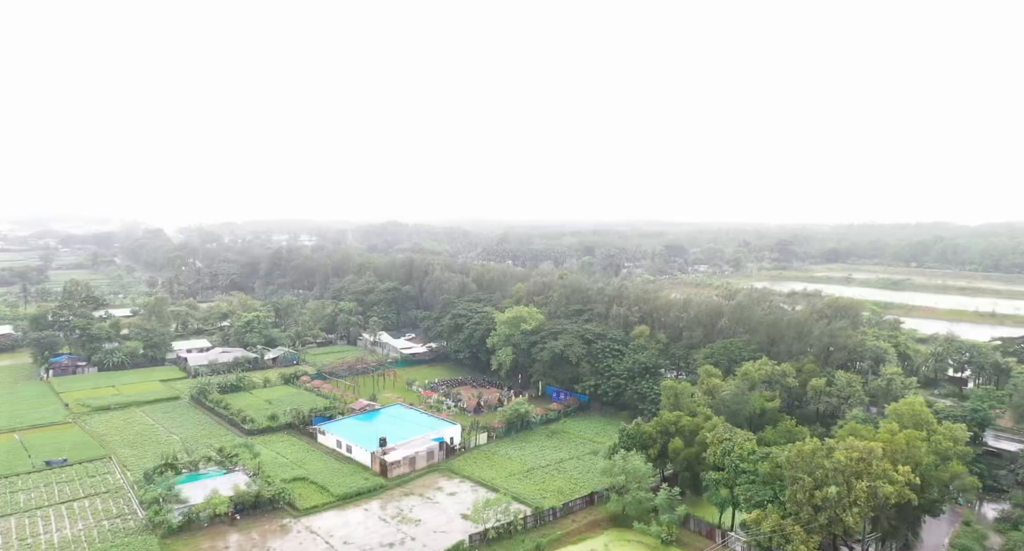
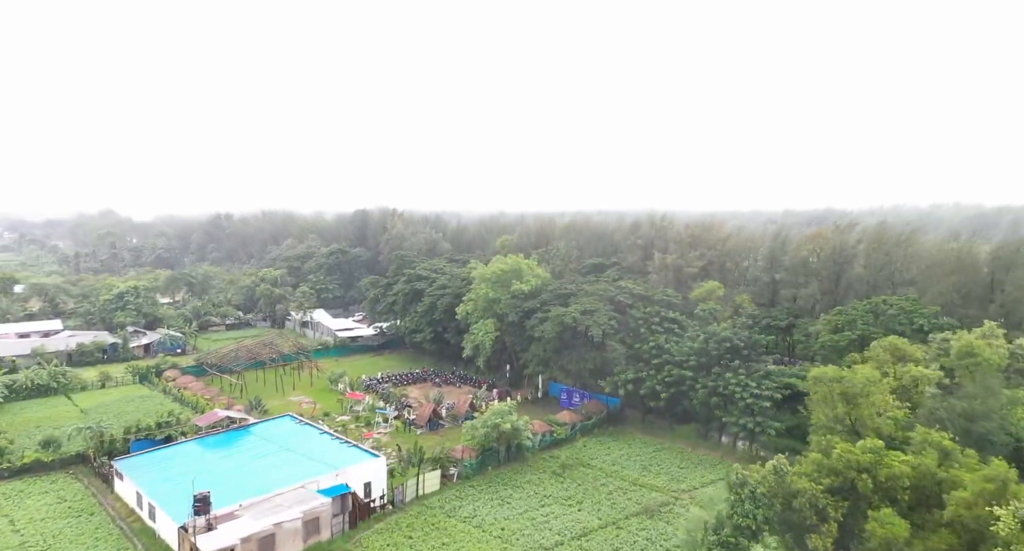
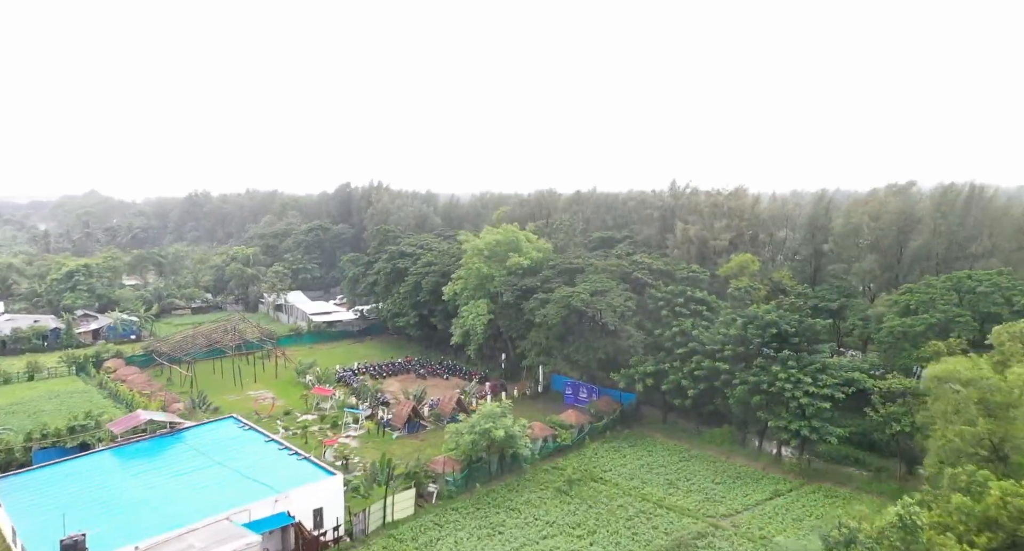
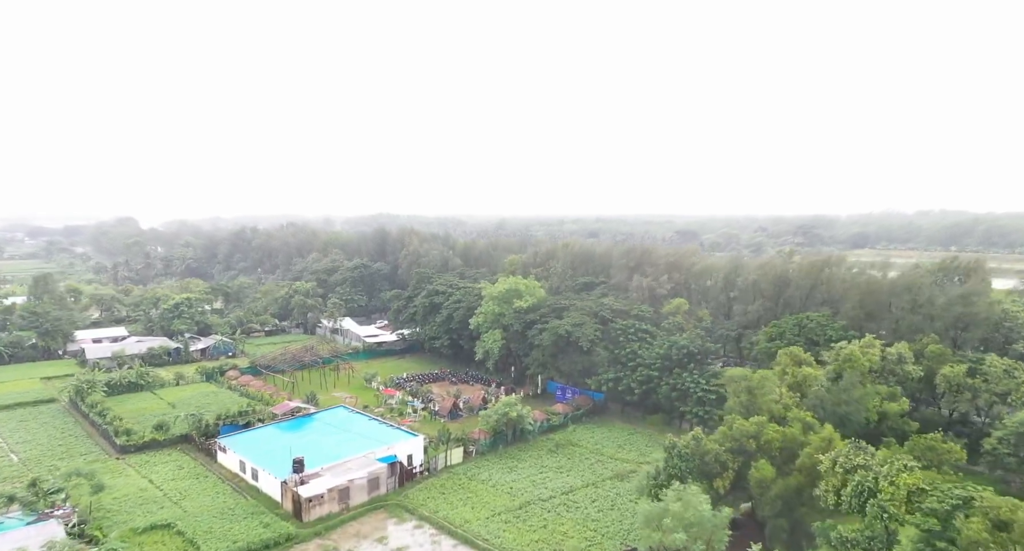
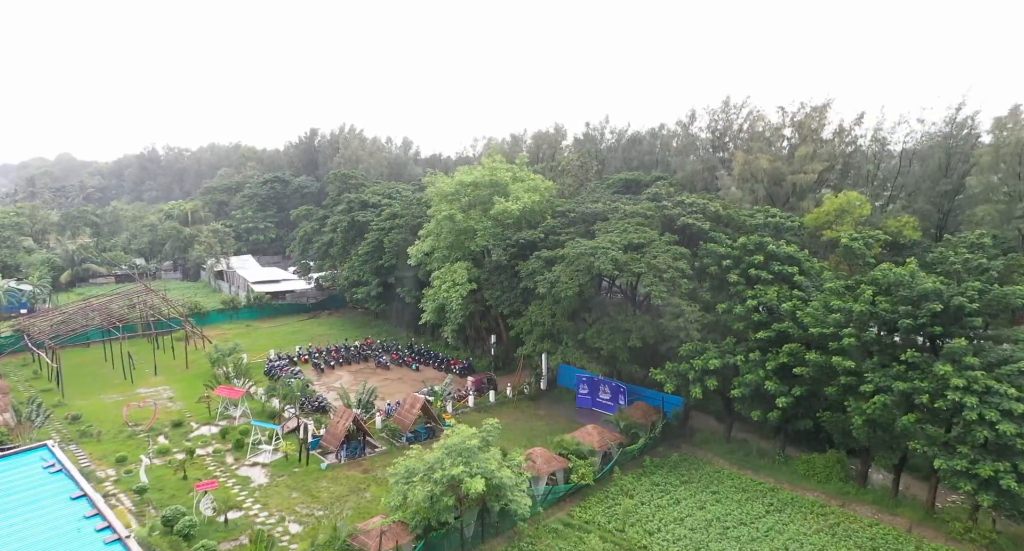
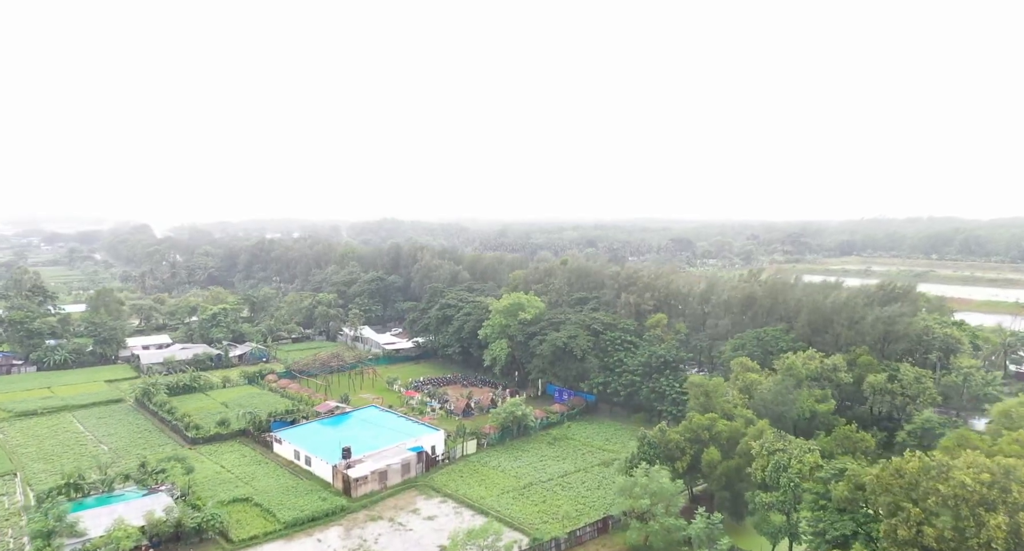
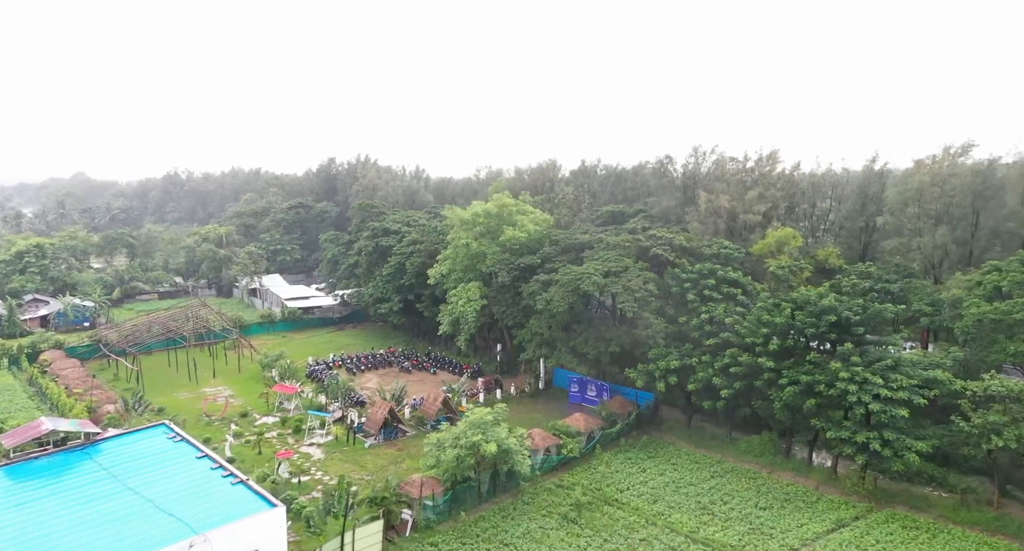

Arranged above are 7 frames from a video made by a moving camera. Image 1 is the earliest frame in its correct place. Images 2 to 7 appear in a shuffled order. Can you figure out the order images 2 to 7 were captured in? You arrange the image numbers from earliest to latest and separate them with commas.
6, 4, 2, 3, 7, 5
